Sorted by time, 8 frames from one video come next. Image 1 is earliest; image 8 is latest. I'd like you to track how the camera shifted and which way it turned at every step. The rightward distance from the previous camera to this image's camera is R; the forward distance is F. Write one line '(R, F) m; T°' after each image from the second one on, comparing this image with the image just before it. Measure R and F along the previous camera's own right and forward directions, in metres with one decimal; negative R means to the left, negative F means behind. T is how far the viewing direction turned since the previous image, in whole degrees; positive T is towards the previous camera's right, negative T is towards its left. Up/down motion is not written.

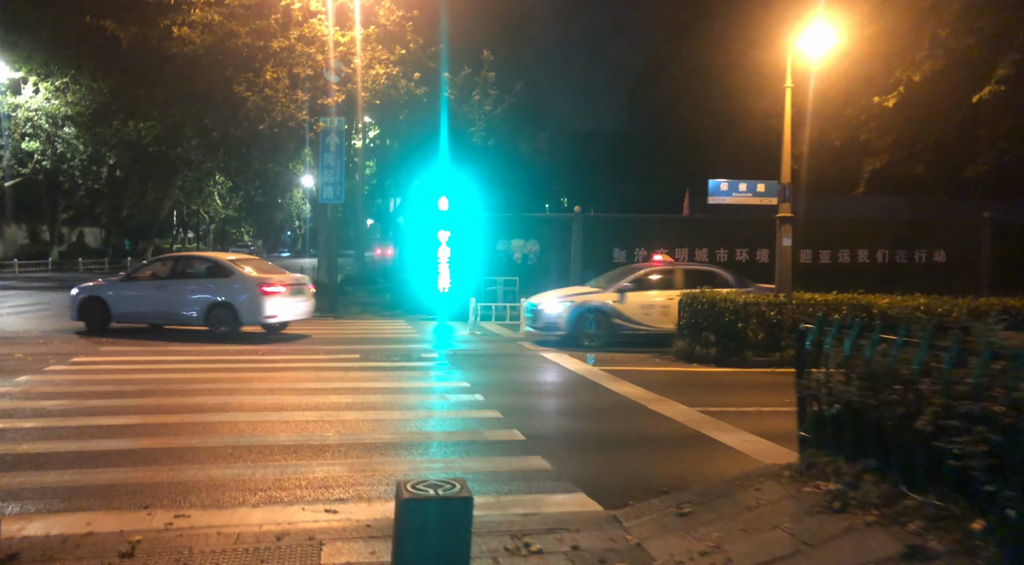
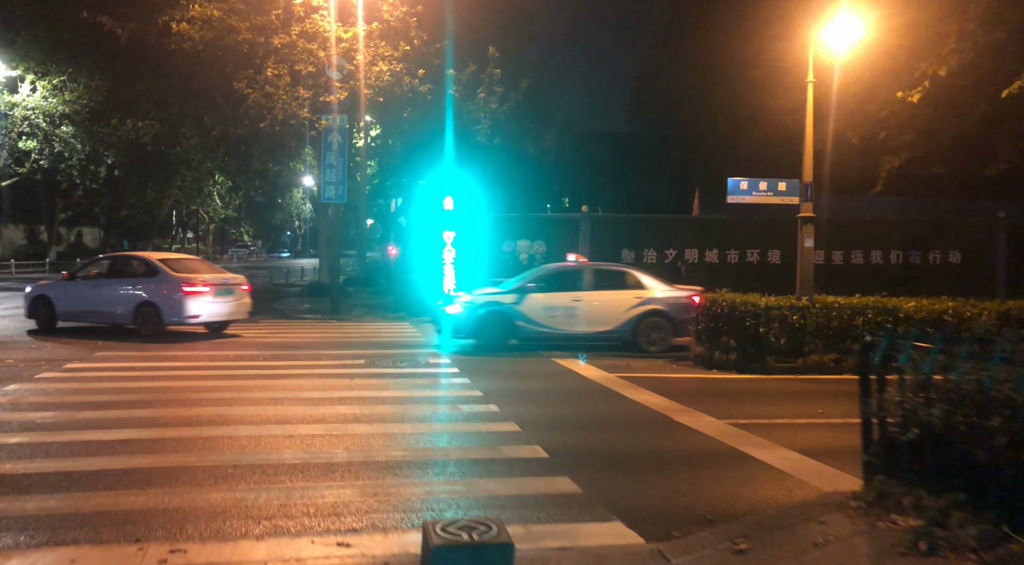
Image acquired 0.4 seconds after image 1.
(-0.2, +0.6) m; 0°
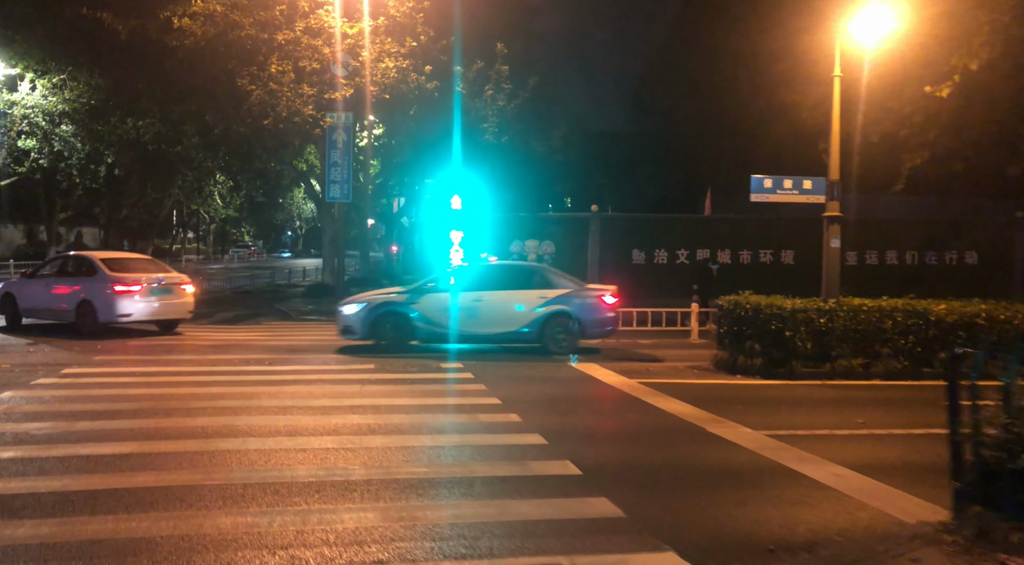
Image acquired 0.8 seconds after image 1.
(-0.3, +0.6) m; 0°
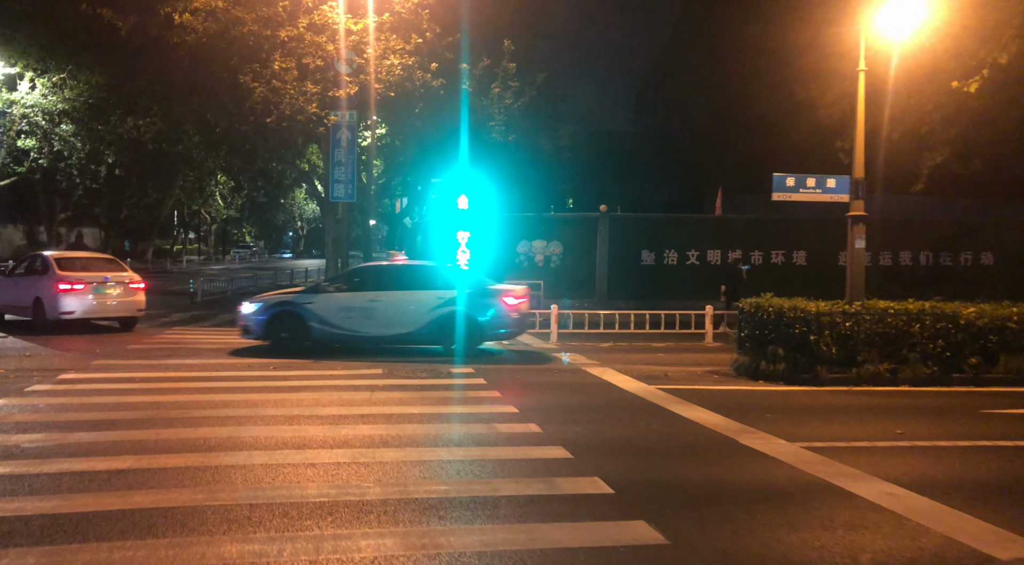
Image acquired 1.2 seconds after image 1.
(-0.2, +0.6) m; 0°
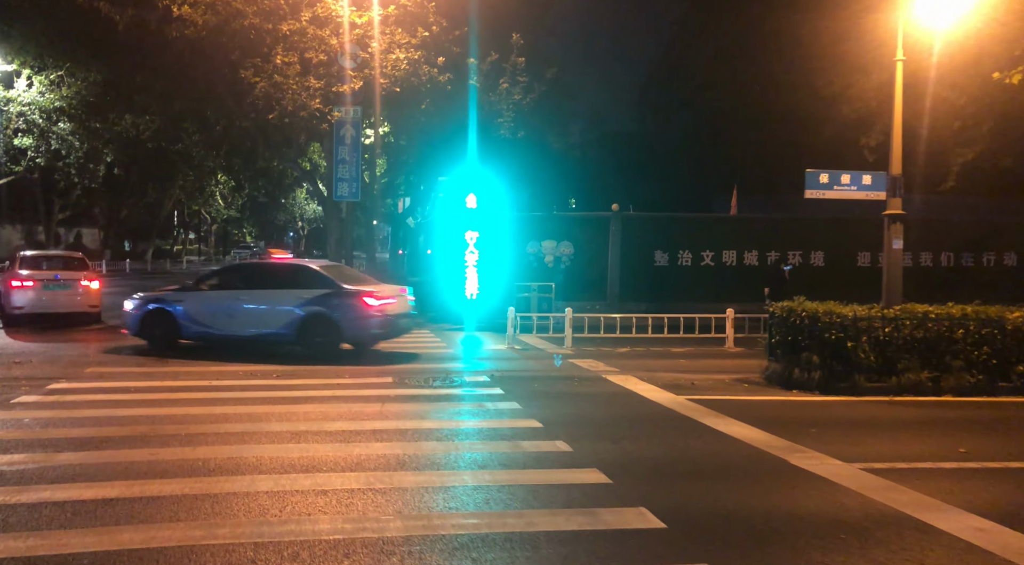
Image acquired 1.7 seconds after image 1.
(-0.3, +0.8) m; 0°
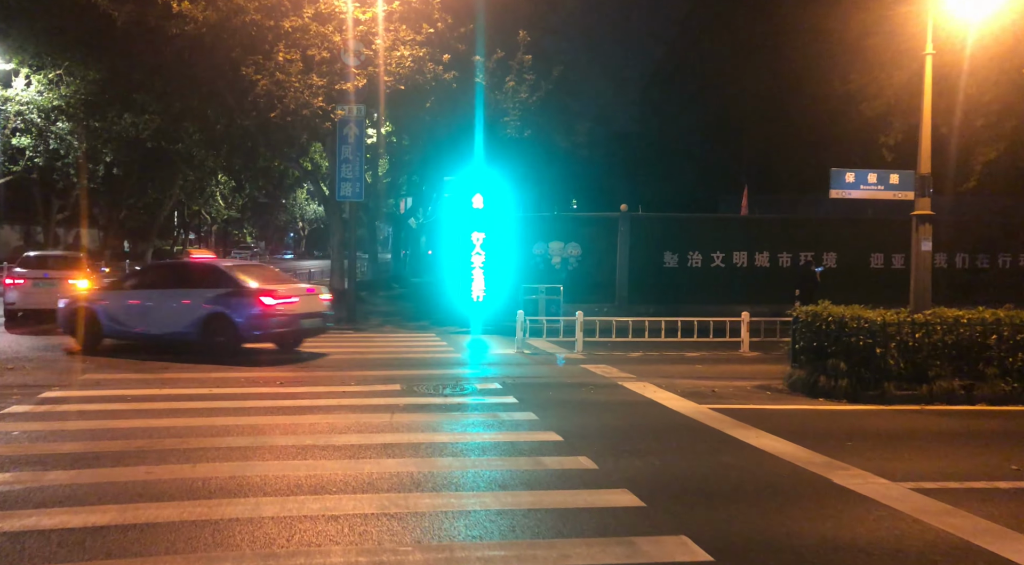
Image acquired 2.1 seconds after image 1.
(-0.2, +0.6) m; 0°
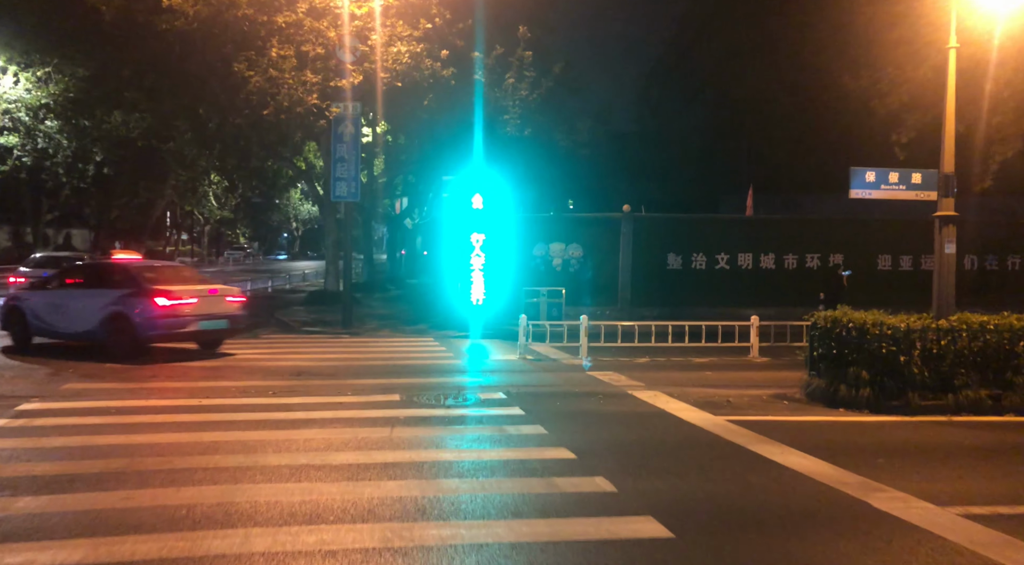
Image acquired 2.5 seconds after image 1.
(-0.1, +0.7) m; 0°
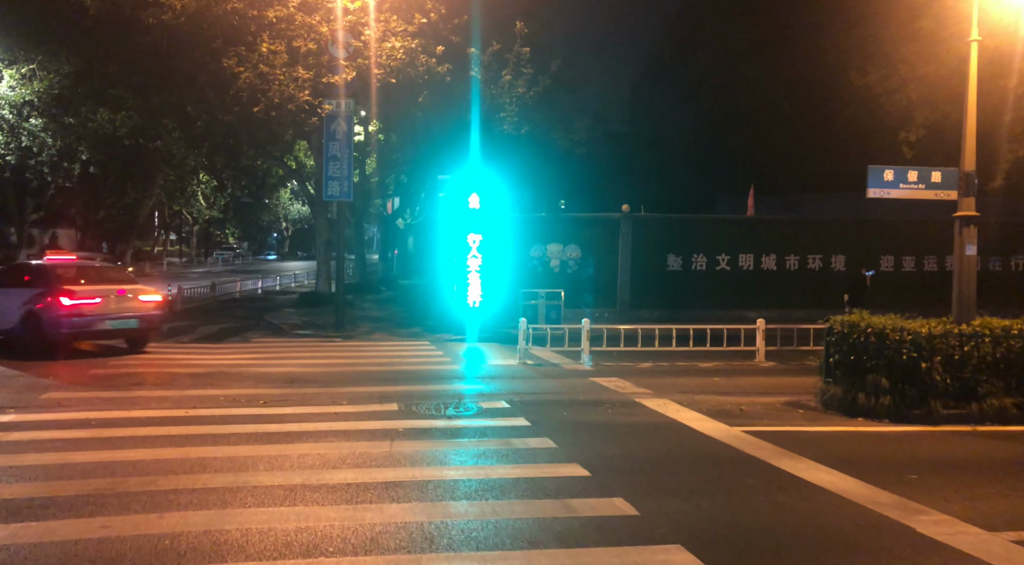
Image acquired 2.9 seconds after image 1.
(-0.2, +0.6) m; +1°
